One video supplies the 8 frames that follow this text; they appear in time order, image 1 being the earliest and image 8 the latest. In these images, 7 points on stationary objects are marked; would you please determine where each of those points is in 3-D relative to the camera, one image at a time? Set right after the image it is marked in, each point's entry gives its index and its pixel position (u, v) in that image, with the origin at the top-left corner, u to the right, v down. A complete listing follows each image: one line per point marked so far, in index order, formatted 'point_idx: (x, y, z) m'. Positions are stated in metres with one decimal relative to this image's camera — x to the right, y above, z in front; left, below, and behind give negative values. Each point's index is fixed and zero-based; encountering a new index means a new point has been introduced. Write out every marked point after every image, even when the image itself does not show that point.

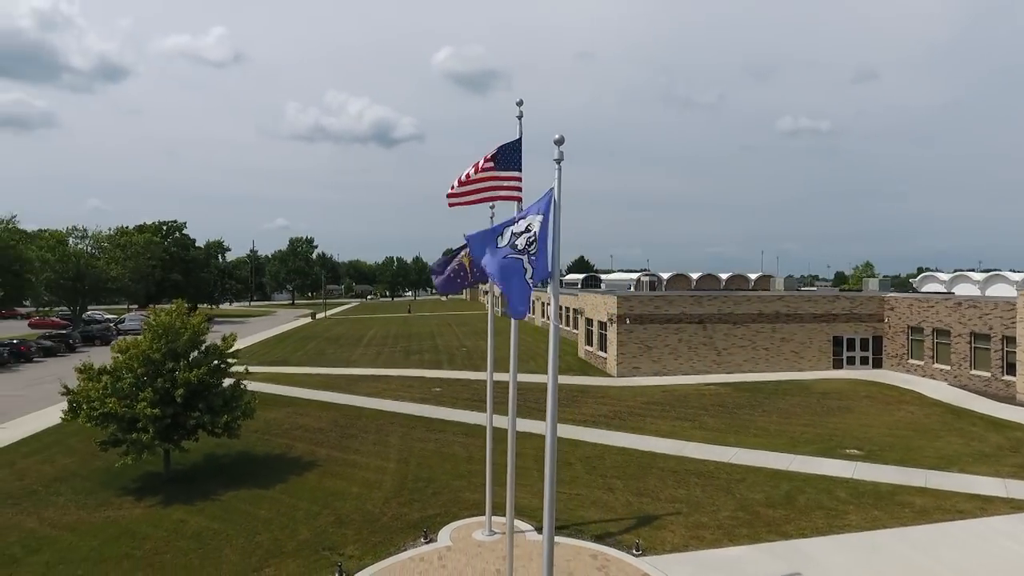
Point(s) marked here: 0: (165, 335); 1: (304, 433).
0: (-8.2, -1.1, +15.1) m
1: (-6.4, -4.5, +19.6) m
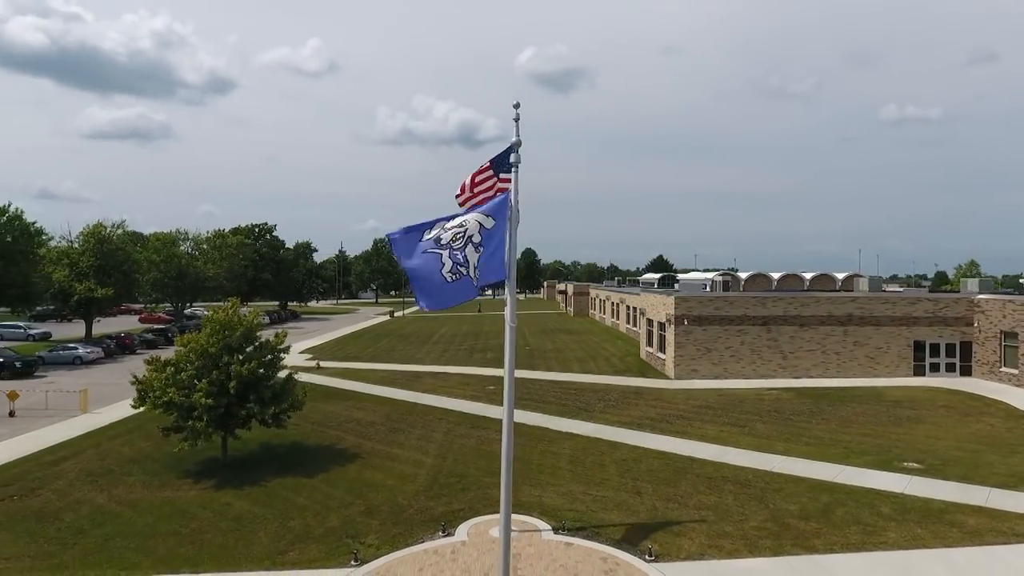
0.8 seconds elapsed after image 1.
0: (-7.4, -1.1, +16.3) m
1: (-5.0, -4.4, +20.5) m
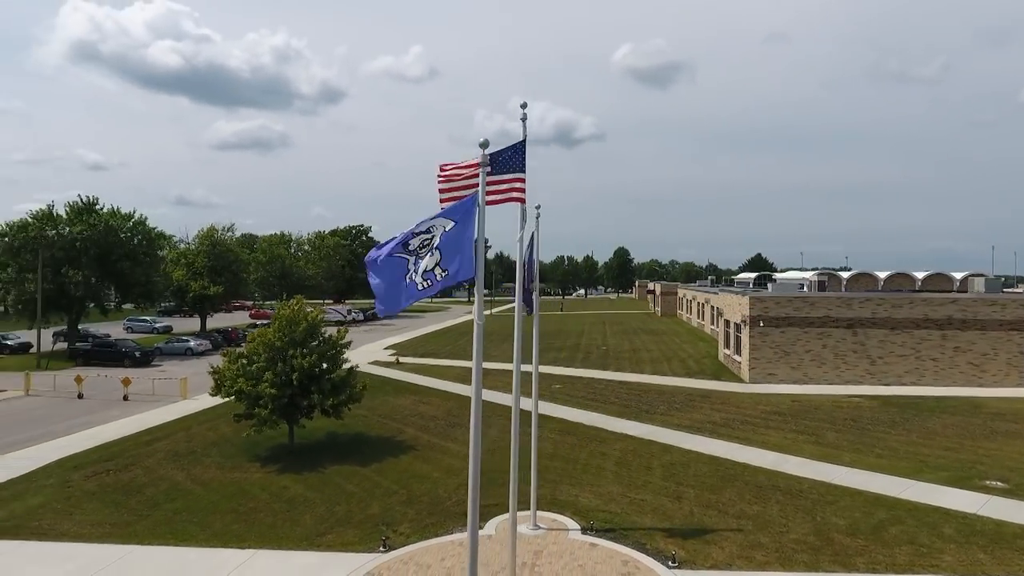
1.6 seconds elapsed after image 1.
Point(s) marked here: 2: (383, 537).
0: (-6.2, -1.0, +17.4) m
1: (-3.2, -4.4, +21.2) m
2: (-2.5, -4.7, +12.0) m
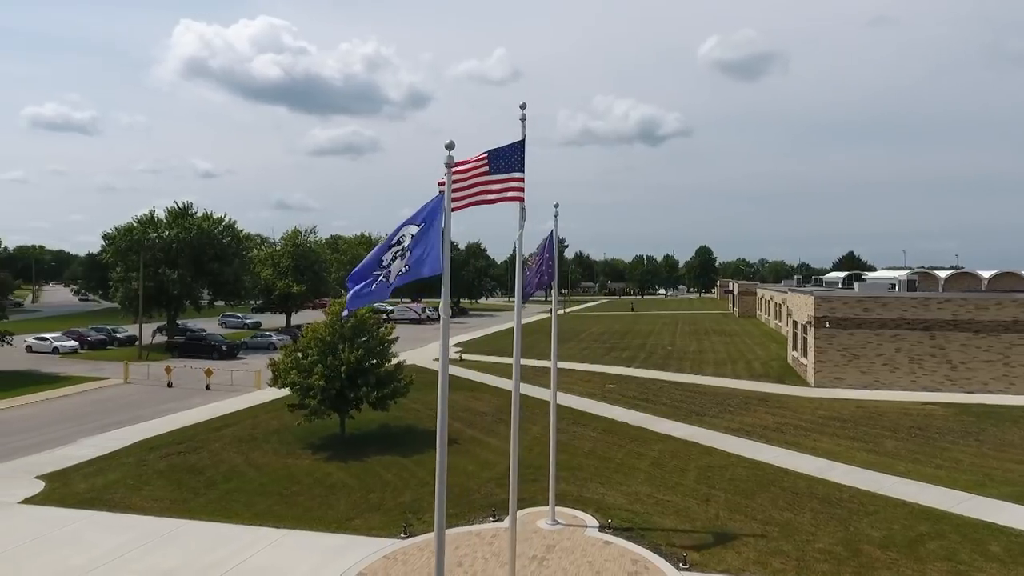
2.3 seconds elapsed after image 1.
0: (-5.0, -1.0, +18.4) m
1: (-1.6, -4.3, +21.8) m
2: (-2.1, -4.7, +12.5) m
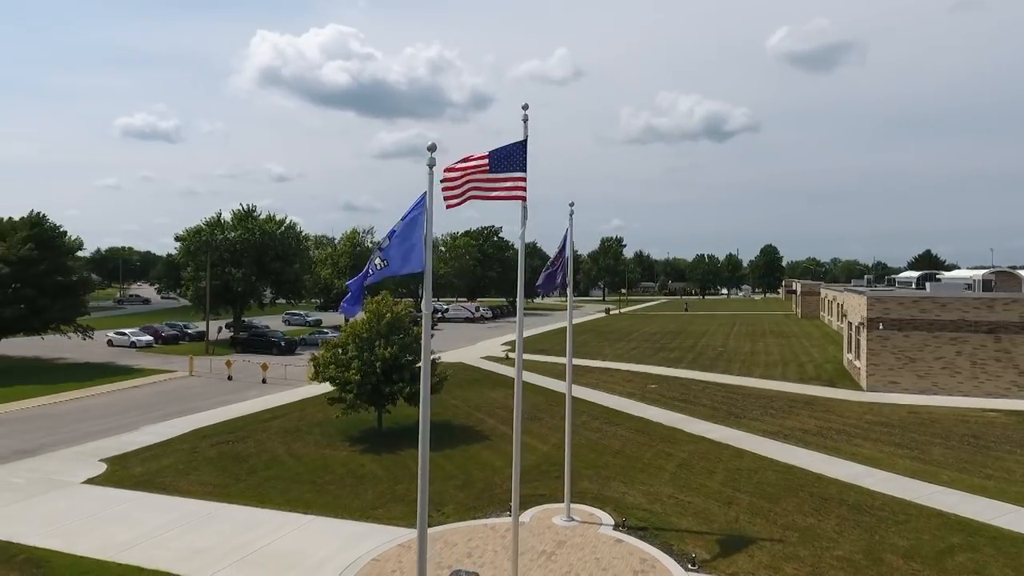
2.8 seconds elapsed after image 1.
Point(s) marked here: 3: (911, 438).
0: (-4.1, -0.9, +19.0) m
1: (-0.3, -4.3, +22.0) m
2: (-1.8, -4.6, +12.9) m
3: (+10.8, -4.1, +17.2) m
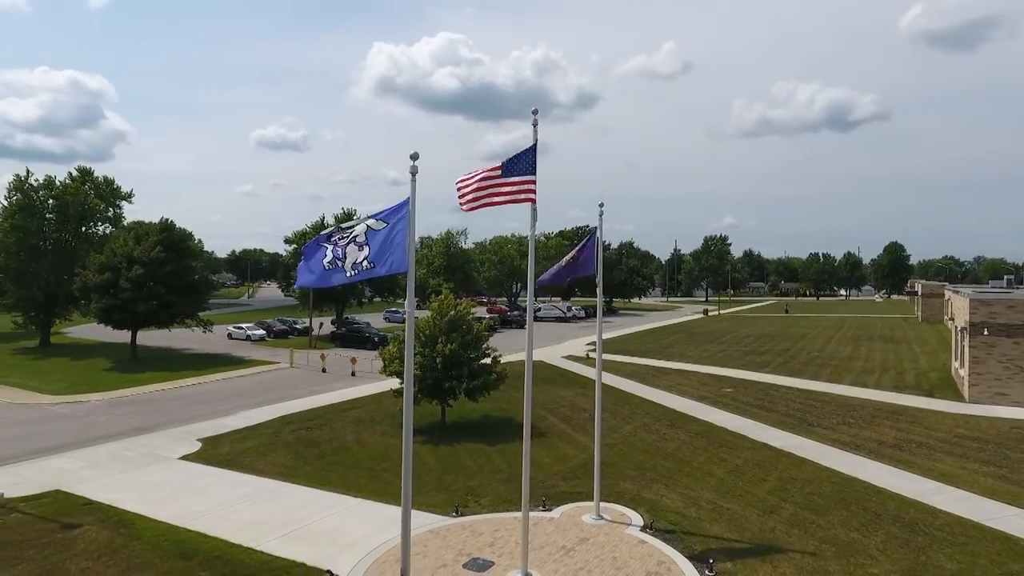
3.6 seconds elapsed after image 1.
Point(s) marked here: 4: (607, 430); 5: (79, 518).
0: (-2.3, -0.9, +19.9) m
1: (+1.9, -4.3, +22.2) m
2: (-1.1, -4.6, +13.4) m
3: (+12.1, -4.1, +15.6) m
4: (+2.9, -4.4, +19.5) m
5: (-9.2, -4.9, +13.4) m
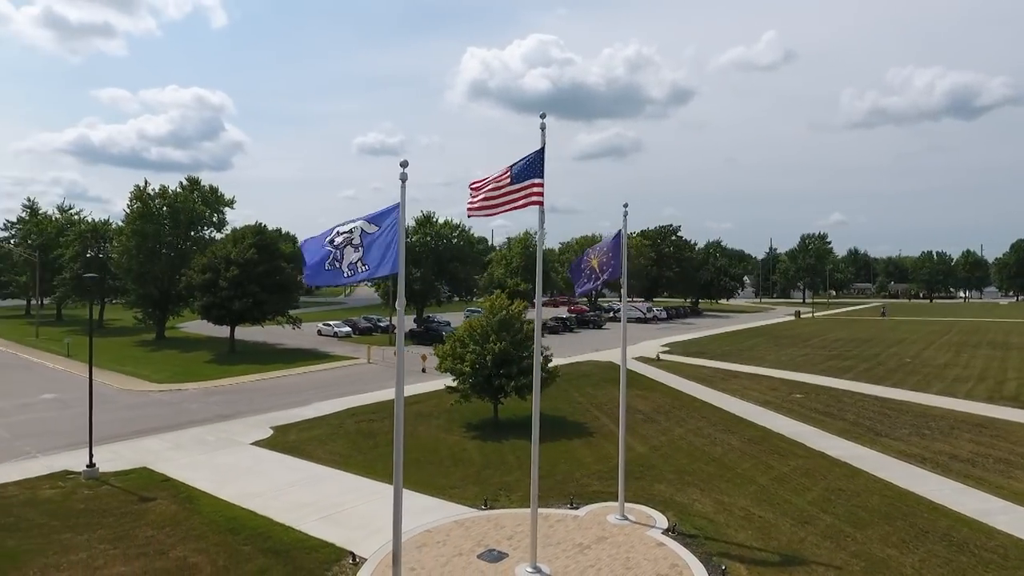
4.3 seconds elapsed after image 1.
0: (-0.7, -0.9, +20.4) m
1: (+3.8, -4.3, +22.1) m
2: (-0.5, -4.6, +13.8) m
3: (+12.9, -4.1, +14.0) m
4: (+4.4, -4.4, +19.2) m
5: (-8.4, -4.8, +15.0) m
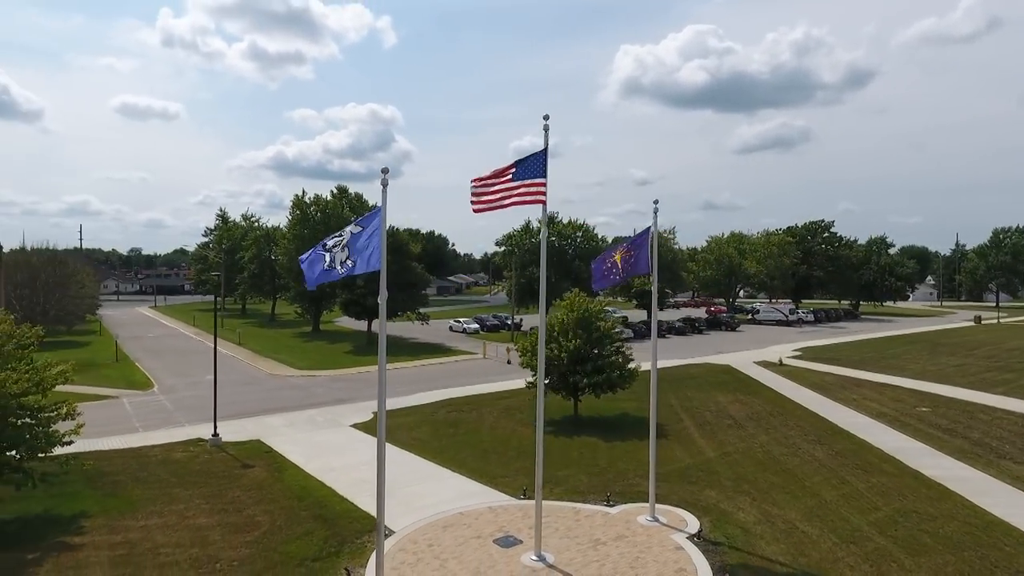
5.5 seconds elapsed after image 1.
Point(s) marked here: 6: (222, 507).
0: (+1.8, -0.8, +20.6) m
1: (+6.6, -4.3, +21.2) m
2: (+0.5, -4.5, +14.2) m
3: (+13.4, -4.1, +11.1) m
4: (+6.5, -4.3, +18.3) m
5: (-7.0, -4.7, +17.3) m
6: (-6.3, -4.8, +13.9) m
